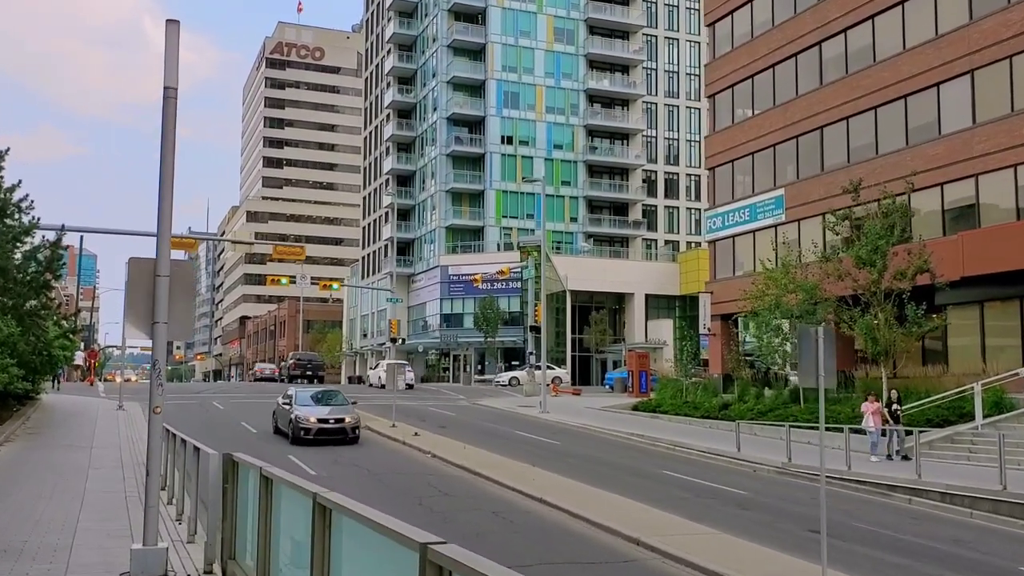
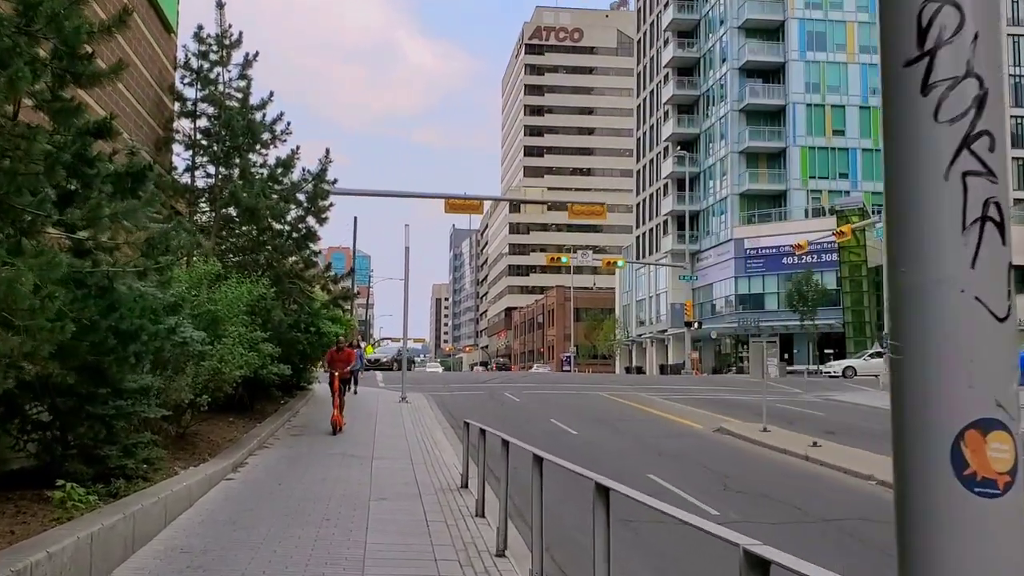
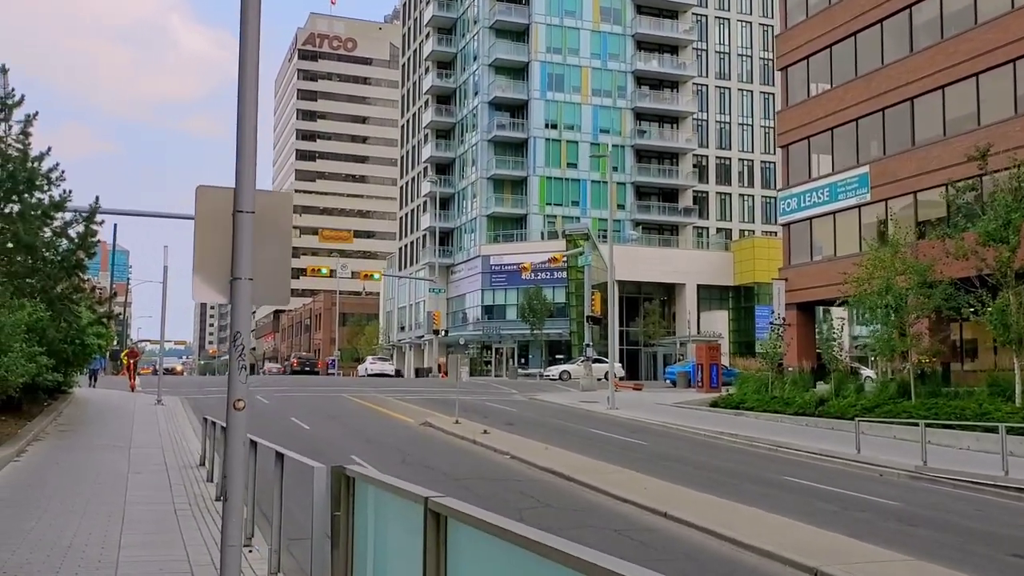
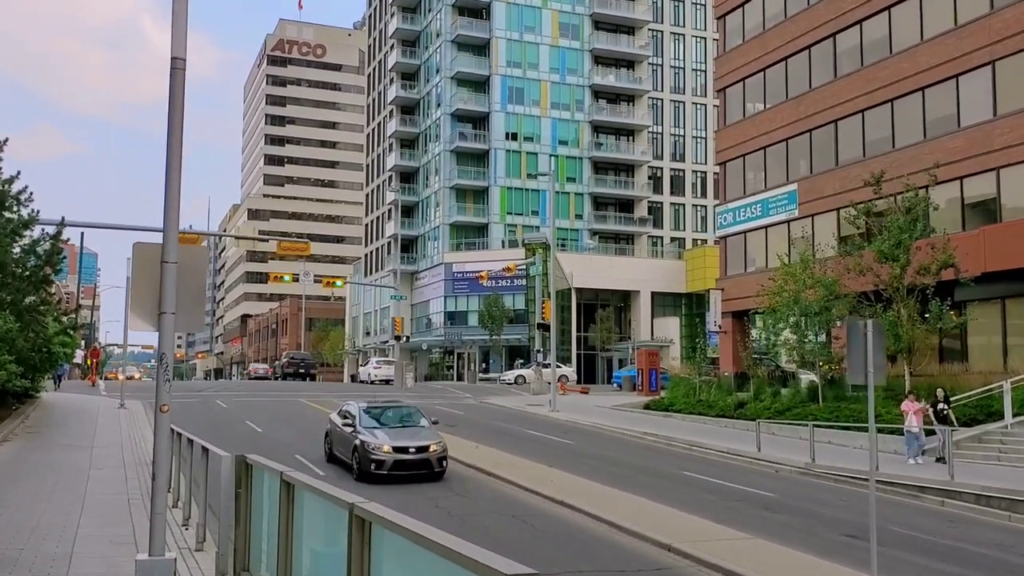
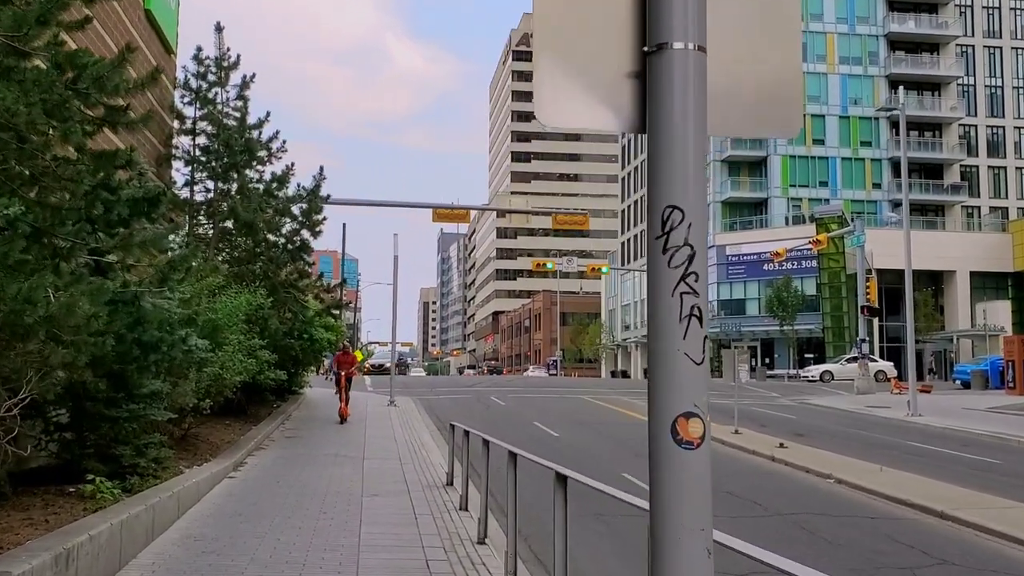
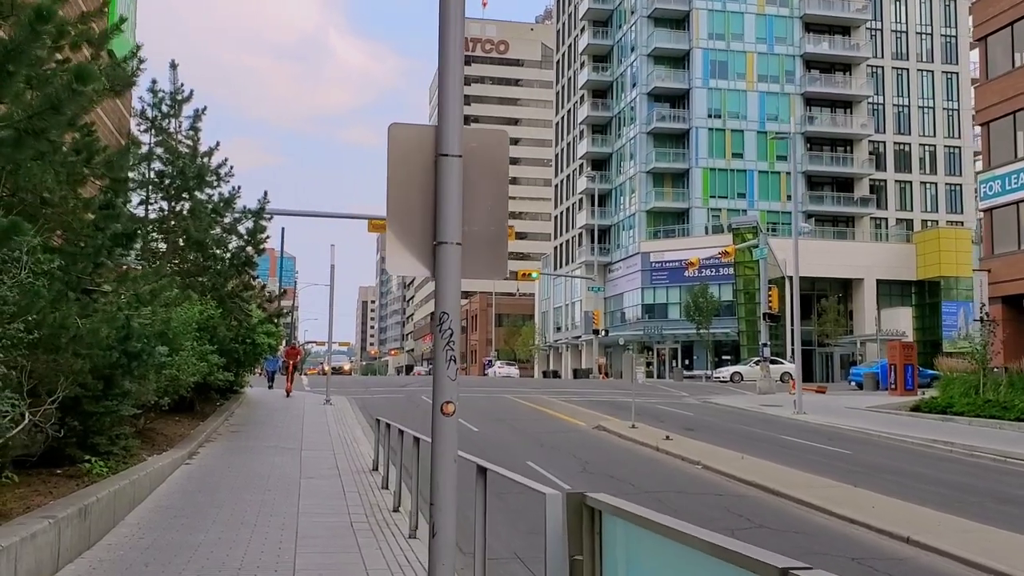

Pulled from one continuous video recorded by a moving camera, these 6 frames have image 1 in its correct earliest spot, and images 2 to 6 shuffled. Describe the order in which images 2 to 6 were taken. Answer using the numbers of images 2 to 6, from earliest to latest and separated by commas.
4, 3, 6, 5, 2
